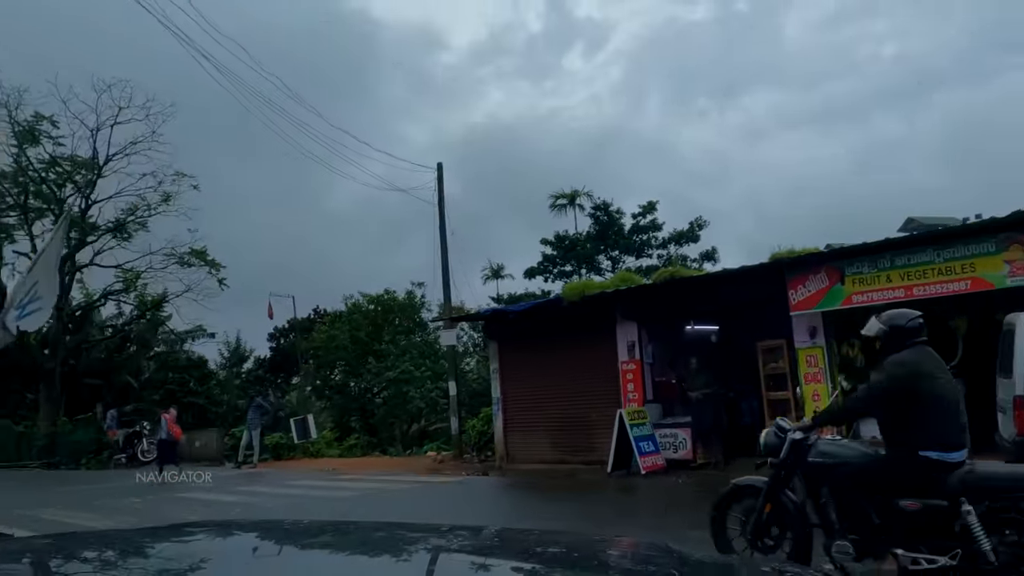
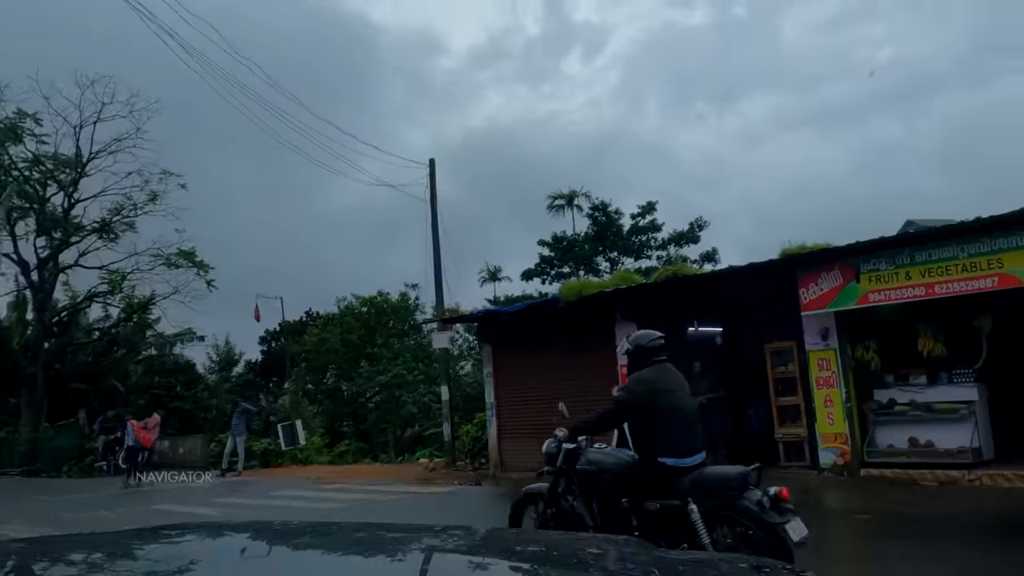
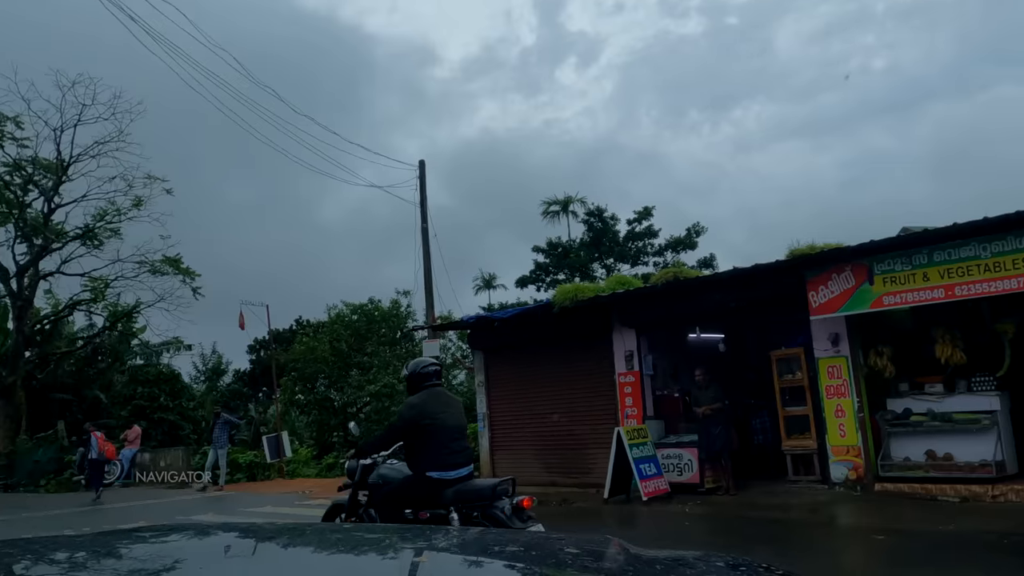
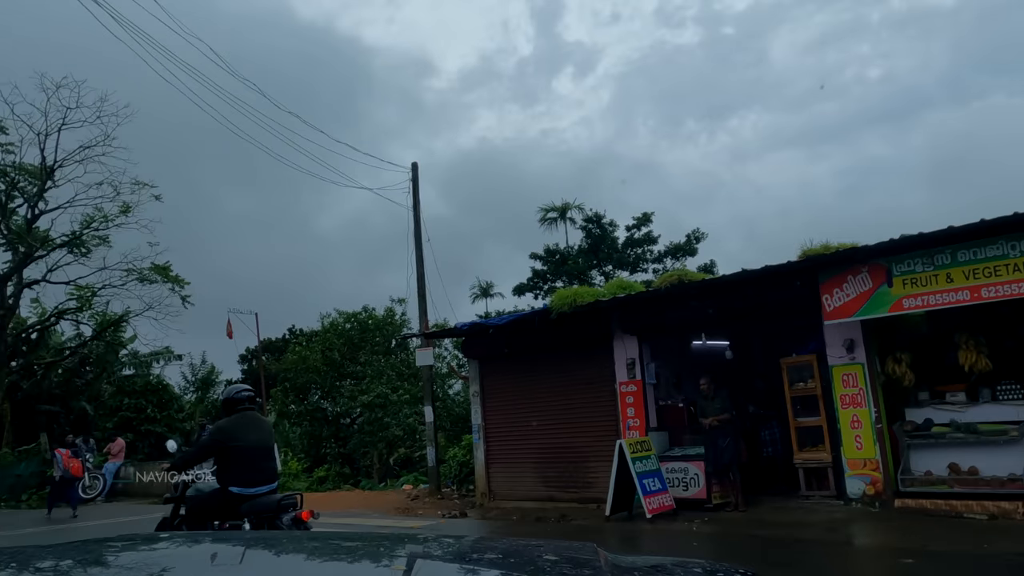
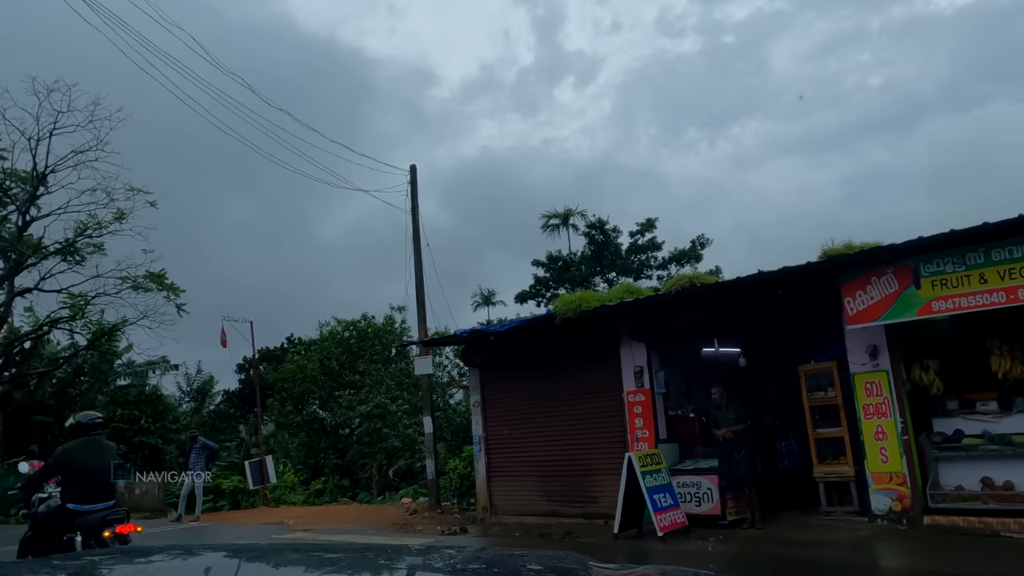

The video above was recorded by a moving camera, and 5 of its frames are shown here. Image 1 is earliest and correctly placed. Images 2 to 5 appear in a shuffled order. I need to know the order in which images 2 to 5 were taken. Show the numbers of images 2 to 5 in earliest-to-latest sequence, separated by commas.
2, 3, 4, 5
